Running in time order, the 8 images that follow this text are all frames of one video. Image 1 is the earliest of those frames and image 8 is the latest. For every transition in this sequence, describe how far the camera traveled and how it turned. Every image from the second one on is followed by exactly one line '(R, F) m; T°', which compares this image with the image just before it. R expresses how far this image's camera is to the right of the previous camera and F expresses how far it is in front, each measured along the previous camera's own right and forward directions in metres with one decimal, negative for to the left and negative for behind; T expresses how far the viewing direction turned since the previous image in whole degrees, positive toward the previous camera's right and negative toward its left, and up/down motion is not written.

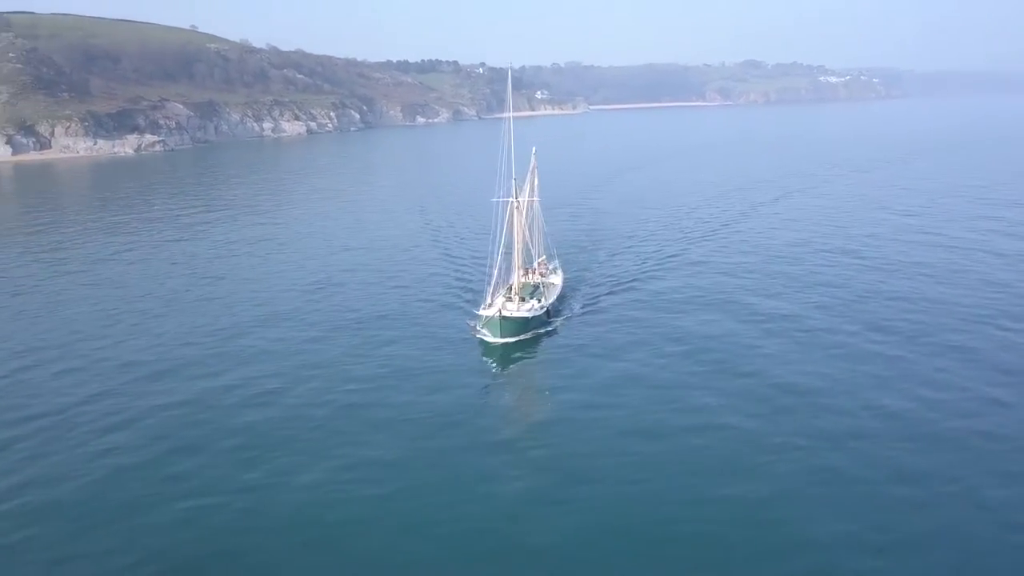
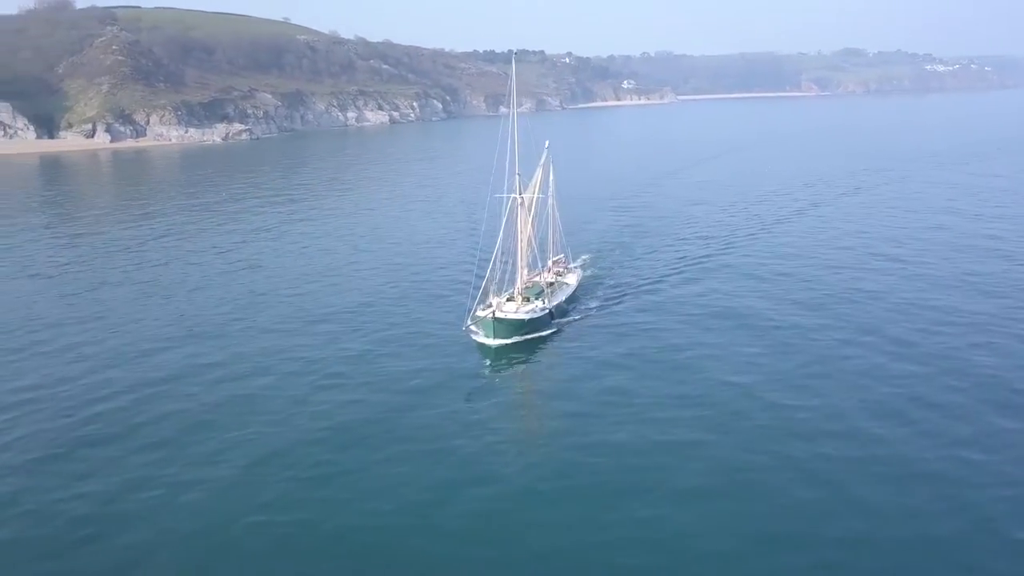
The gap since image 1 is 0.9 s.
(+5.3, +2.7) m; -6°
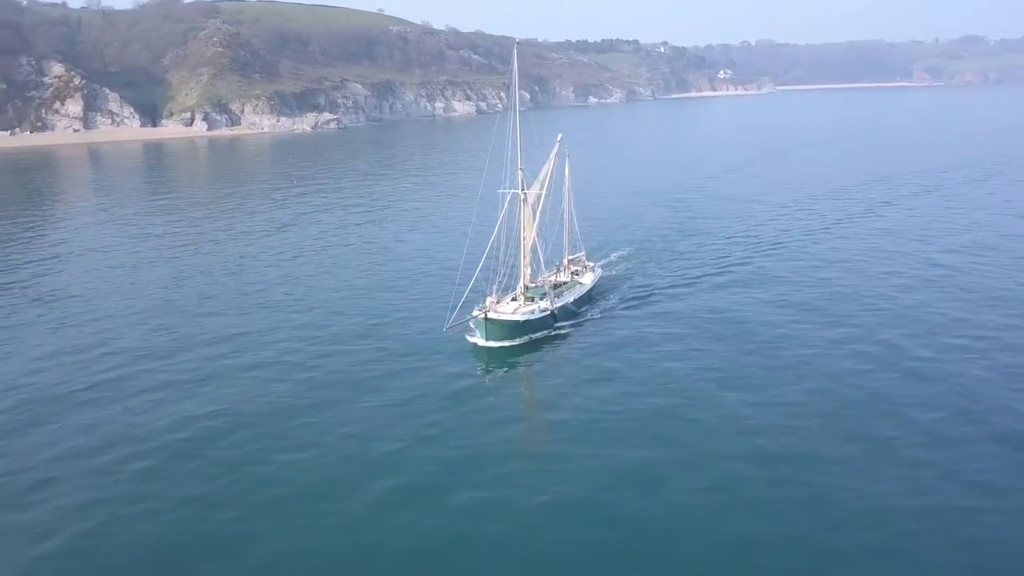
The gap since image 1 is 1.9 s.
(+5.5, +2.4) m; -7°
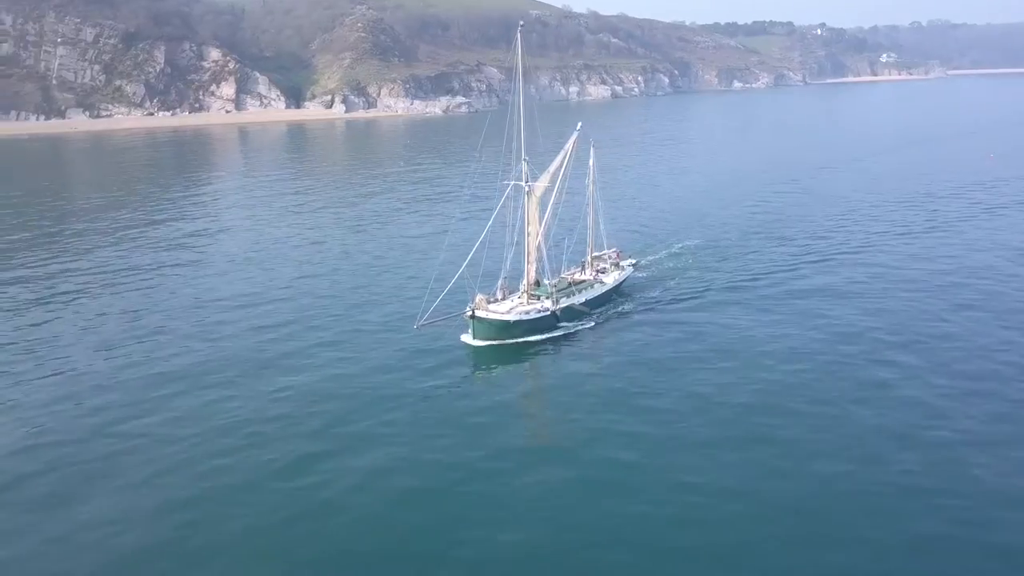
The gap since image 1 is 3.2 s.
(+7.6, +3.7) m; -10°
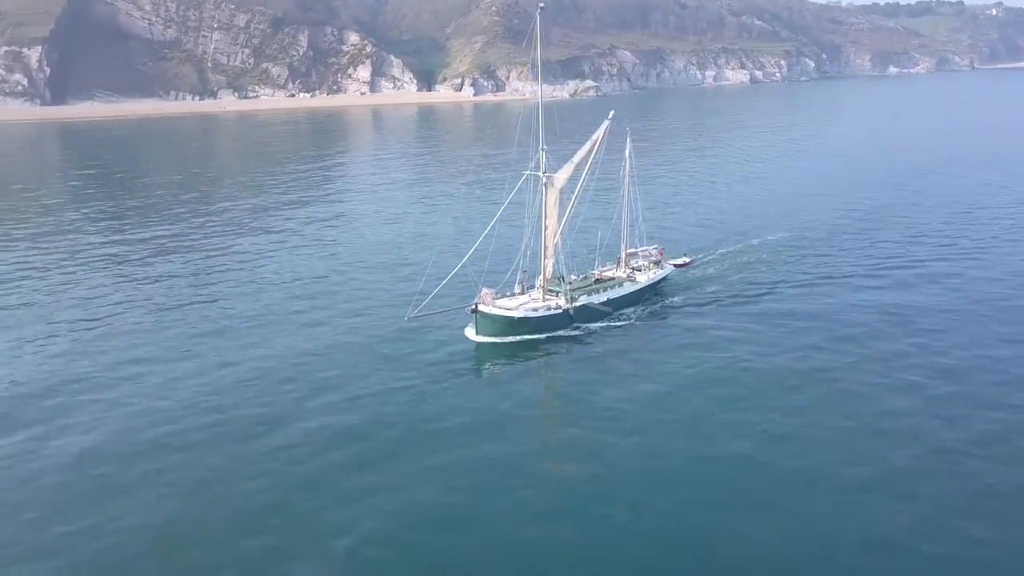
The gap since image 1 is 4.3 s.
(+6.0, +2.8) m; -10°
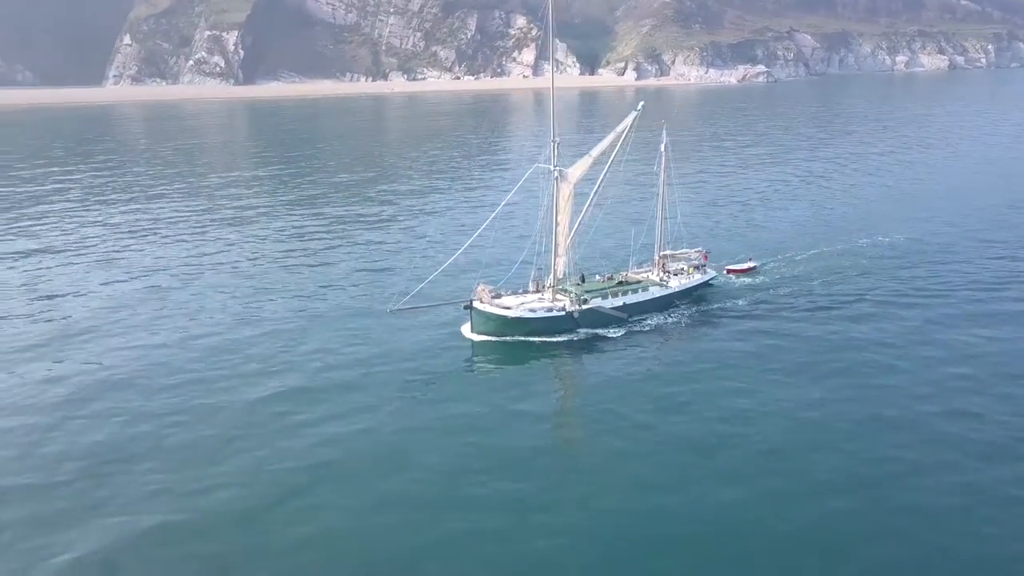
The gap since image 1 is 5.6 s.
(+7.1, +2.8) m; -12°
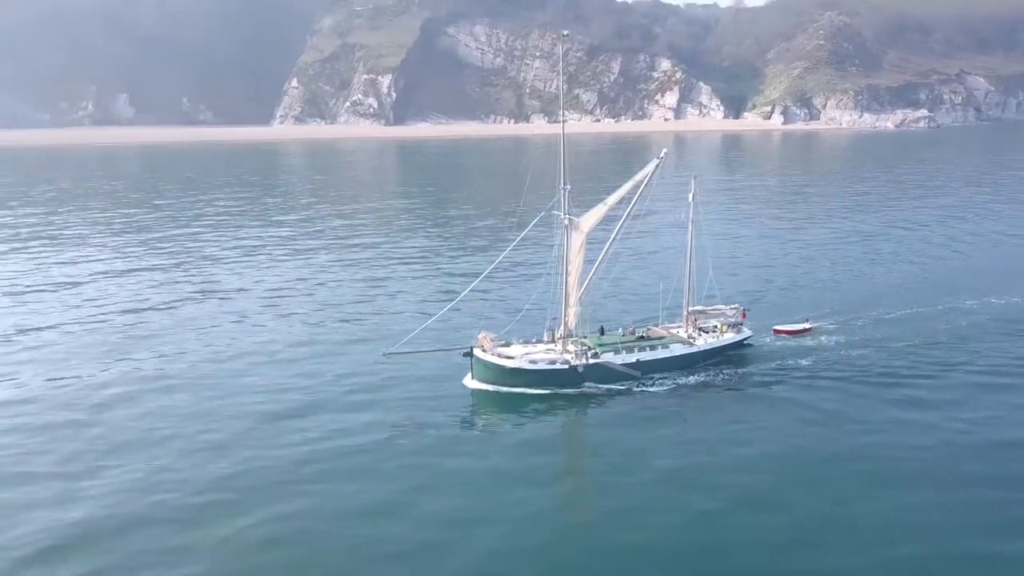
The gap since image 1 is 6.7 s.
(+5.6, +2.0) m; -10°
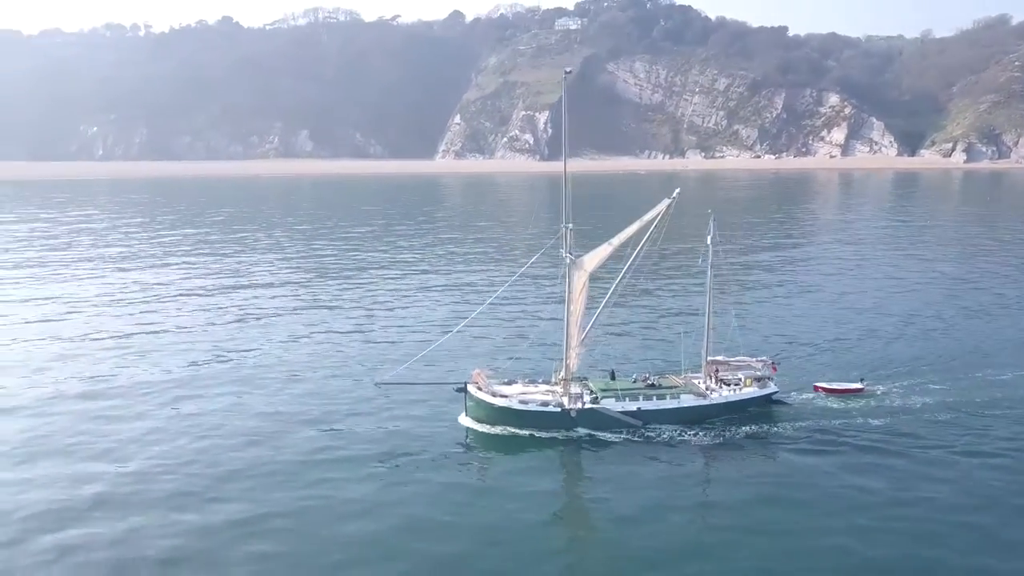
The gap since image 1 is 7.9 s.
(+6.2, +1.1) m; -12°
